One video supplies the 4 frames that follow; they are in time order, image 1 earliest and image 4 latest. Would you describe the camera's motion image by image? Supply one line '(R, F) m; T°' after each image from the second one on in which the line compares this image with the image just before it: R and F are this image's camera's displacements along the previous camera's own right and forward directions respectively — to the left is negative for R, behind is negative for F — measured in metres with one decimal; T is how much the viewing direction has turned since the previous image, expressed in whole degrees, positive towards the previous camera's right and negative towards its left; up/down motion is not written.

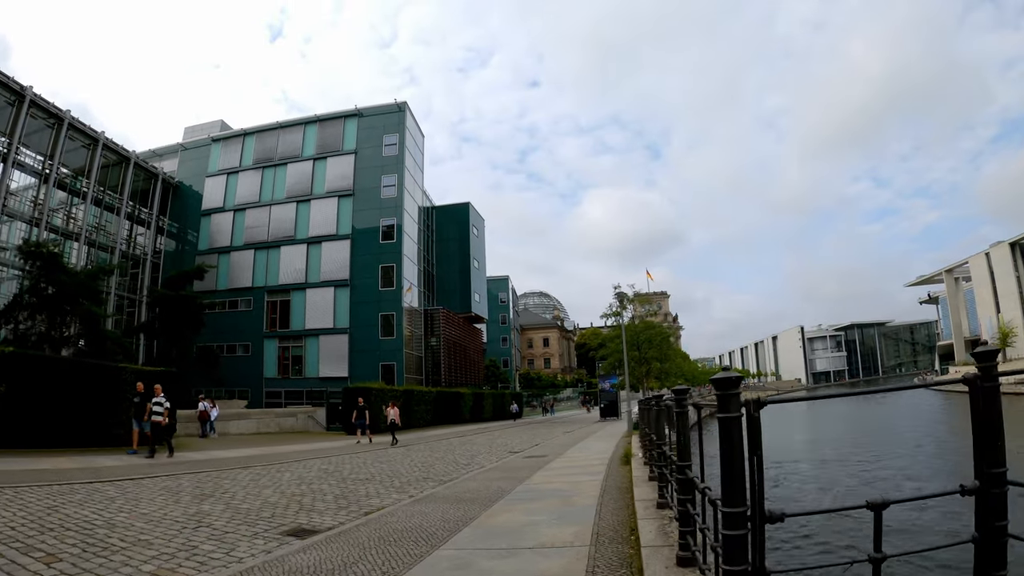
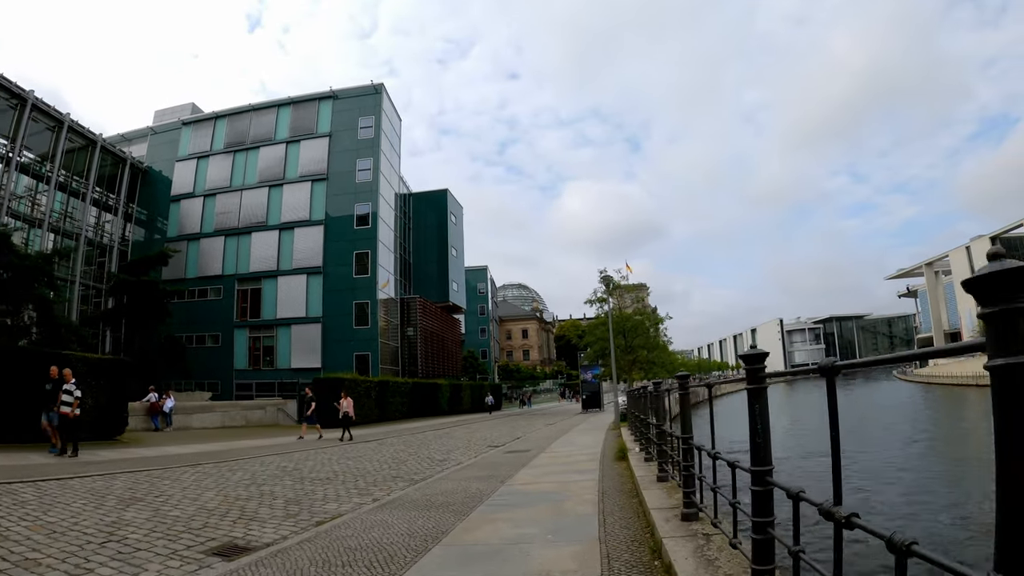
(0.0, +1.2) m; +2°
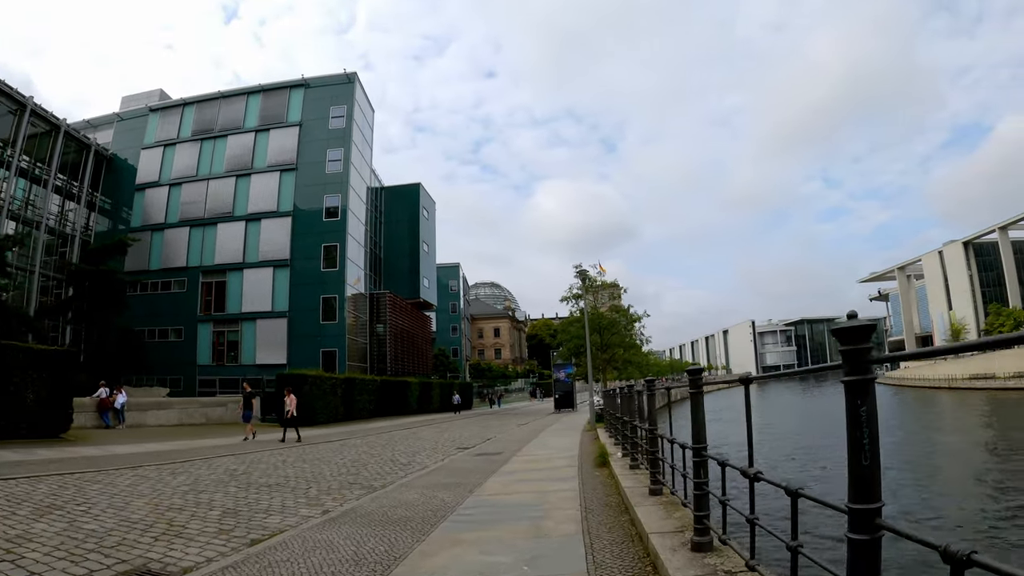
(0.0, +0.8) m; +2°
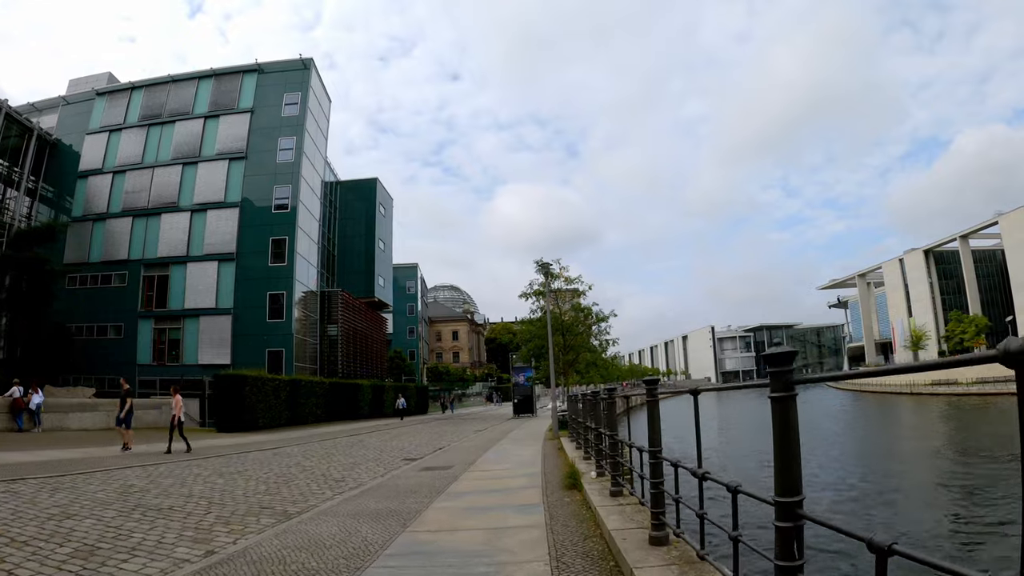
(+0.1, +1.5) m; +4°
